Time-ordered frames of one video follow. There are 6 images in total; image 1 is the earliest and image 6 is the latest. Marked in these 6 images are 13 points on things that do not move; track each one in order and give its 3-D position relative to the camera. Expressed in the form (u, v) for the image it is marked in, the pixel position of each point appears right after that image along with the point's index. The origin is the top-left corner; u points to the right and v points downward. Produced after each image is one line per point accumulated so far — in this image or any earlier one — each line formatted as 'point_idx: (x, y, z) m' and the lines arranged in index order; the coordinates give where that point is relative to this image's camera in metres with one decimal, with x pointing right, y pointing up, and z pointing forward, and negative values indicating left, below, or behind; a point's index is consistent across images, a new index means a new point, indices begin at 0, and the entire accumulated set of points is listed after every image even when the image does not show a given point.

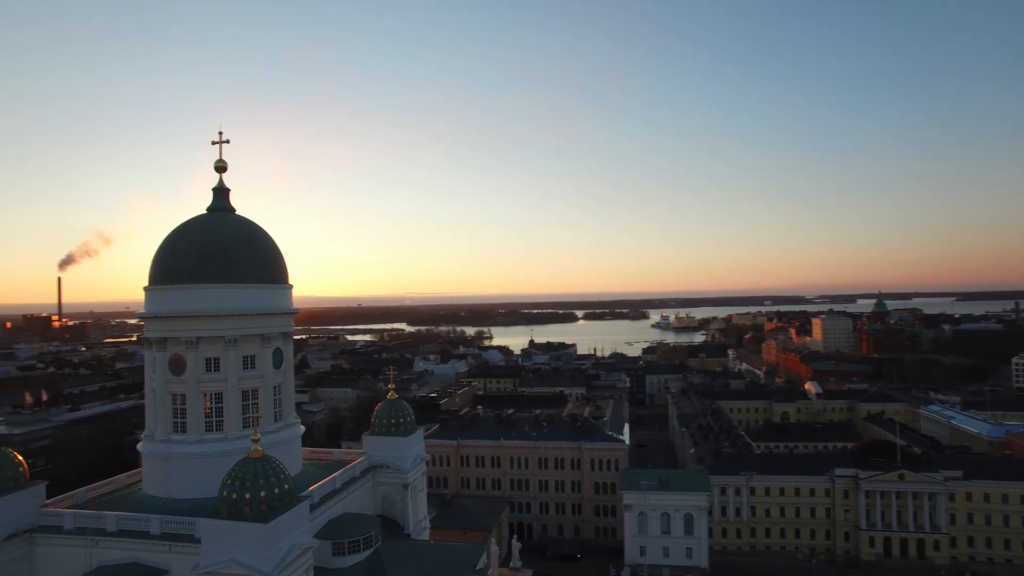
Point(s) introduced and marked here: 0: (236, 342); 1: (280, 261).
0: (-6.7, -1.3, +15.3) m
1: (-6.4, +0.6, +16.9) m
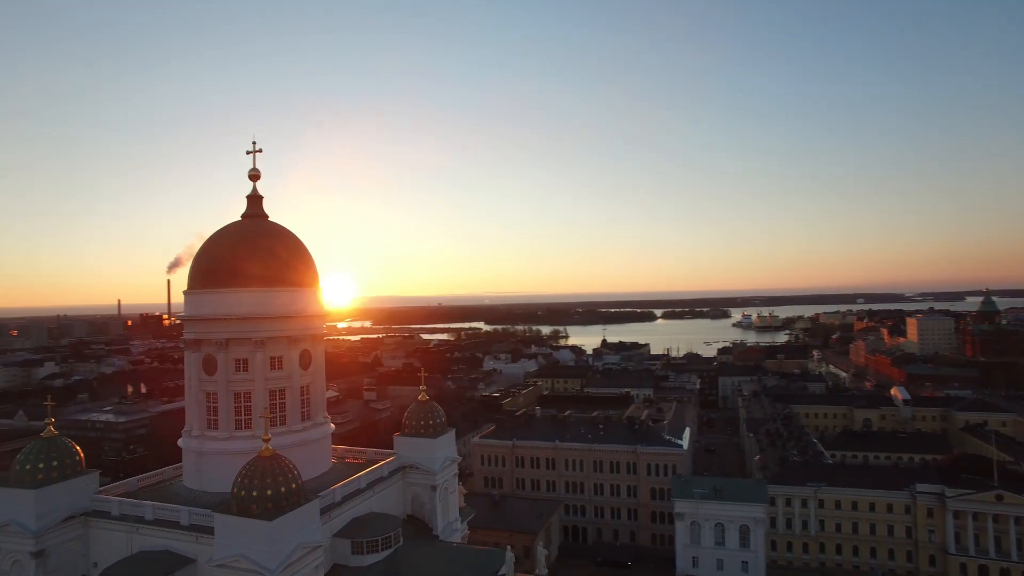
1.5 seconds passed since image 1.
0: (-6.3, -1.4, +16.0) m
1: (-5.8, +0.5, +17.5) m
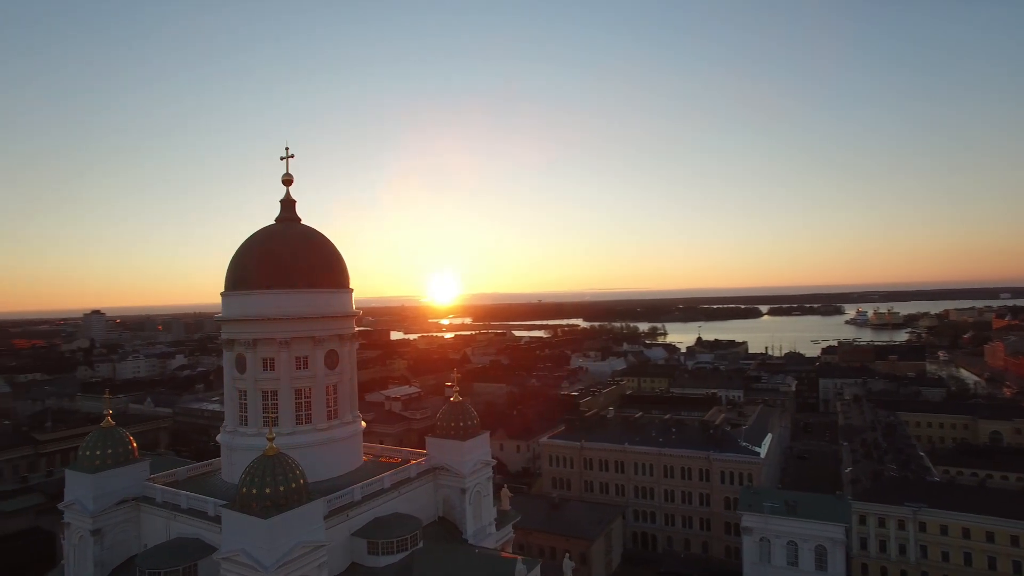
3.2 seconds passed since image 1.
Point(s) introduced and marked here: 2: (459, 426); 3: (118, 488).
0: (-5.8, -1.4, +16.5) m
1: (-5.1, +0.5, +17.9) m
2: (-1.6, -4.1, +18.6) m
3: (-10.0, -5.1, +16.2) m
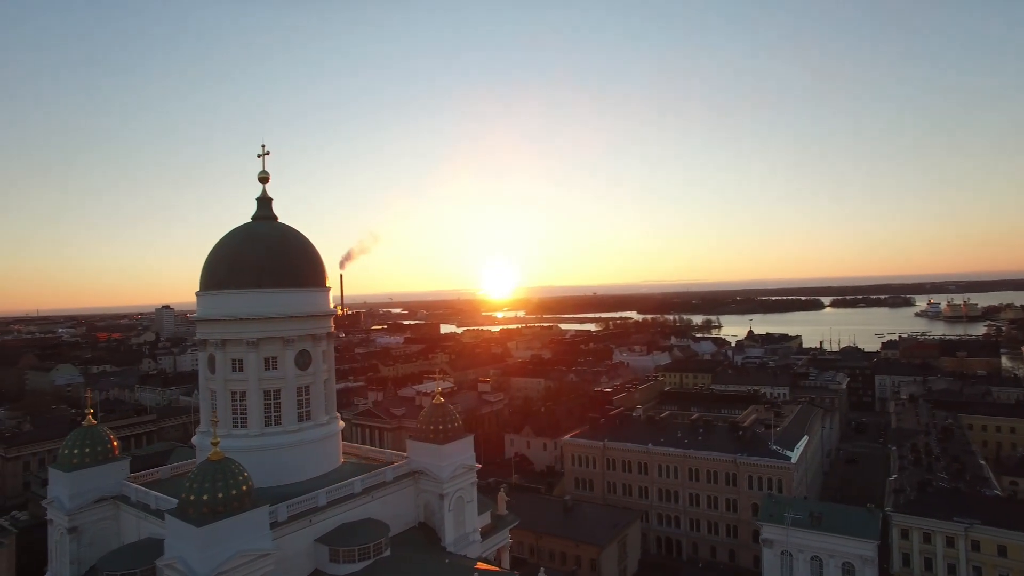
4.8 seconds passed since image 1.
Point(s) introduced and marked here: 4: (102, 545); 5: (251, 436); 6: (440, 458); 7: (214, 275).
0: (-6.5, -1.4, +16.2) m
1: (-5.7, +0.6, +17.5) m
2: (-2.1, -4.0, +17.9) m
3: (-10.7, -5.1, +16.4) m
4: (-10.5, -6.6, +16.2) m
5: (-6.6, -3.7, +16.0) m
6: (-2.0, -4.7, +17.5) m
7: (-7.8, +0.3, +17.0) m
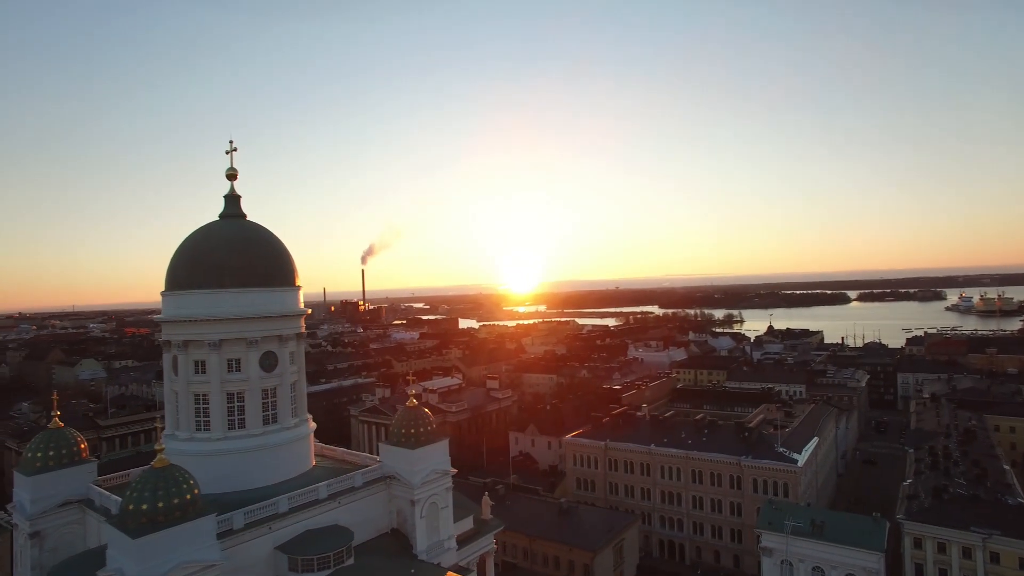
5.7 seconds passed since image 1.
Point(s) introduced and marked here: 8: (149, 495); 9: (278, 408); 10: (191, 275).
0: (-7.3, -1.4, +15.7) m
1: (-6.4, +0.6, +17.0) m
2: (-2.7, -3.9, +17.3) m
3: (-11.4, -5.1, +16.1) m
4: (-11.2, -6.6, +16.0) m
5: (-7.3, -3.7, +15.6) m
6: (-2.6, -4.6, +16.9) m
7: (-8.5, +0.4, +16.5) m
8: (-6.8, -3.9, +12.0) m
9: (-6.0, -3.1, +16.5) m
10: (-8.1, +0.3, +16.3) m
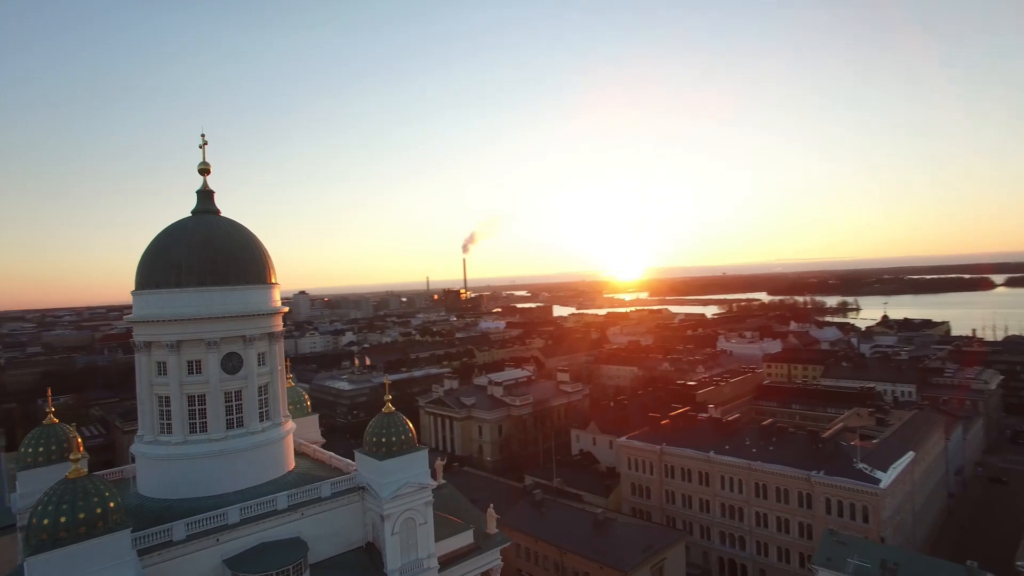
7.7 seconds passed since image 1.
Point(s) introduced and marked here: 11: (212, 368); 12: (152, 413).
0: (-7.9, -1.4, +15.1) m
1: (-6.8, +0.7, +16.1) m
2: (-3.1, -3.8, +15.9) m
3: (-11.9, -5.1, +16.4) m
4: (-11.7, -6.5, +16.2) m
5: (-8.0, -3.7, +15.0) m
6: (-3.1, -4.5, +15.5) m
7: (-9.0, +0.4, +16.1) m
8: (-8.1, -4.0, +11.5) m
9: (-6.6, -3.0, +15.7) m
10: (-8.7, +0.4, +15.8) m
11: (-7.1, -1.9, +15.3) m
12: (-8.6, -3.0, +15.3) m
